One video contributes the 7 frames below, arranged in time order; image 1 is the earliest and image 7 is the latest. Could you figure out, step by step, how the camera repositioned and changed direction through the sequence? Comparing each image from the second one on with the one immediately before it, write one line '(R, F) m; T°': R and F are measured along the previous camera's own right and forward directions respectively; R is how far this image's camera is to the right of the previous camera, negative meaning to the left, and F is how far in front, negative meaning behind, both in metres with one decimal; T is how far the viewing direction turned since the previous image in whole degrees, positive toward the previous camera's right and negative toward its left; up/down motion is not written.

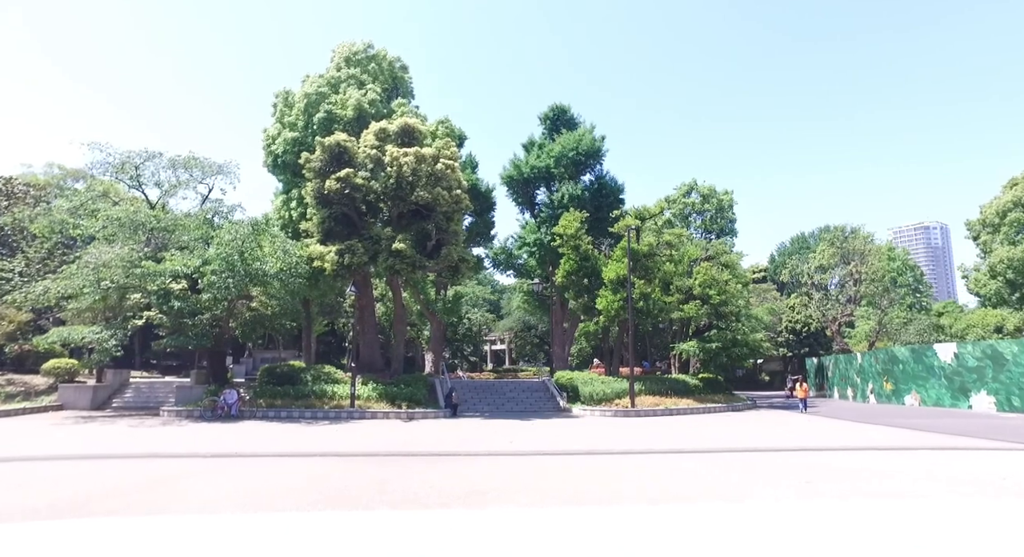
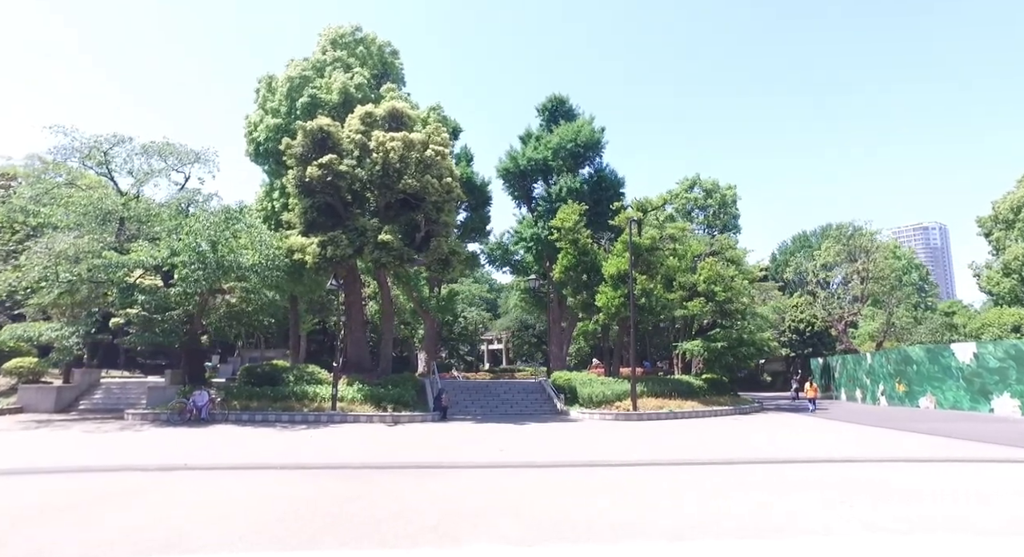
(+0.2, +1.4) m; 0°
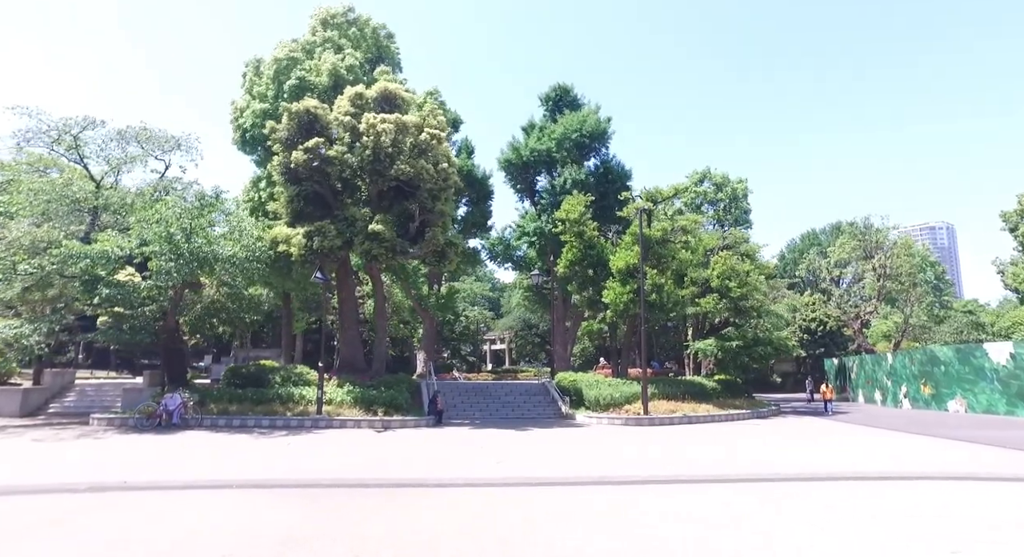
(+0.1, +1.5) m; 0°
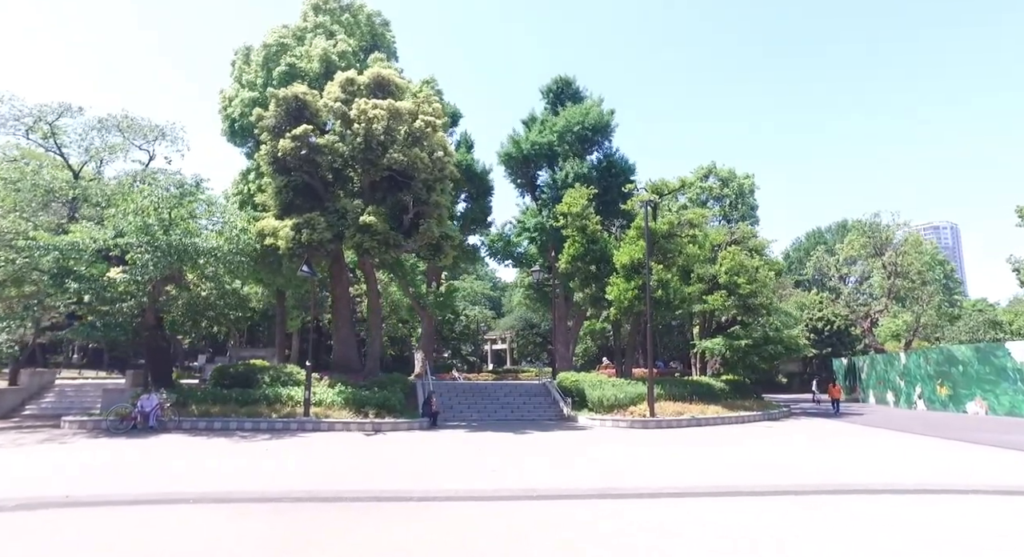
(+0.1, +1.0) m; 0°
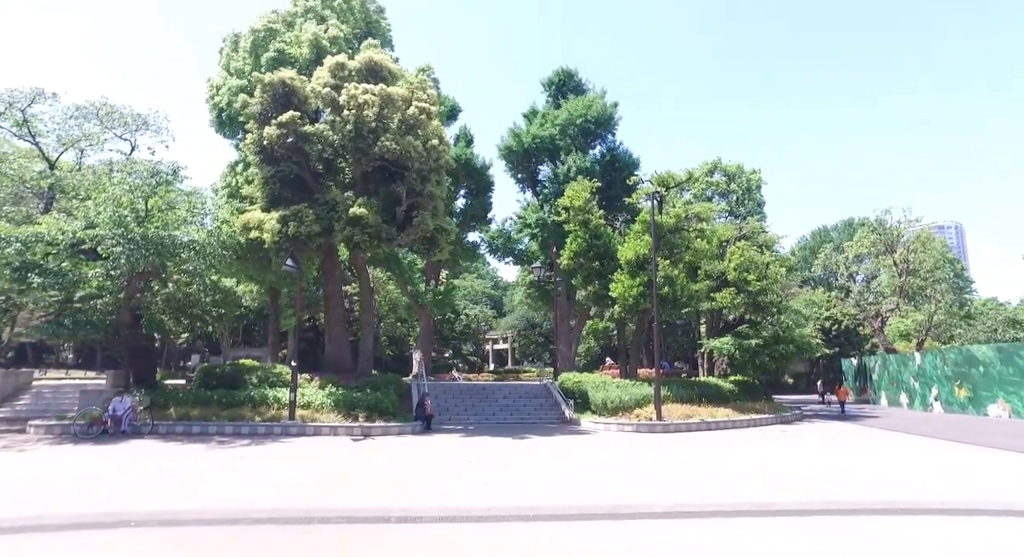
(+0.1, +1.0) m; 0°
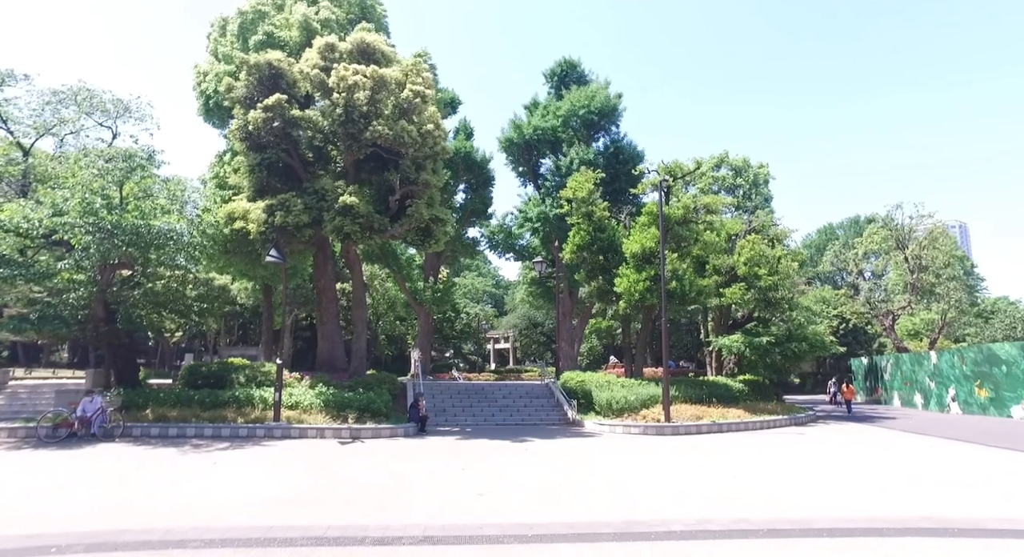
(+0.1, +1.0) m; 0°
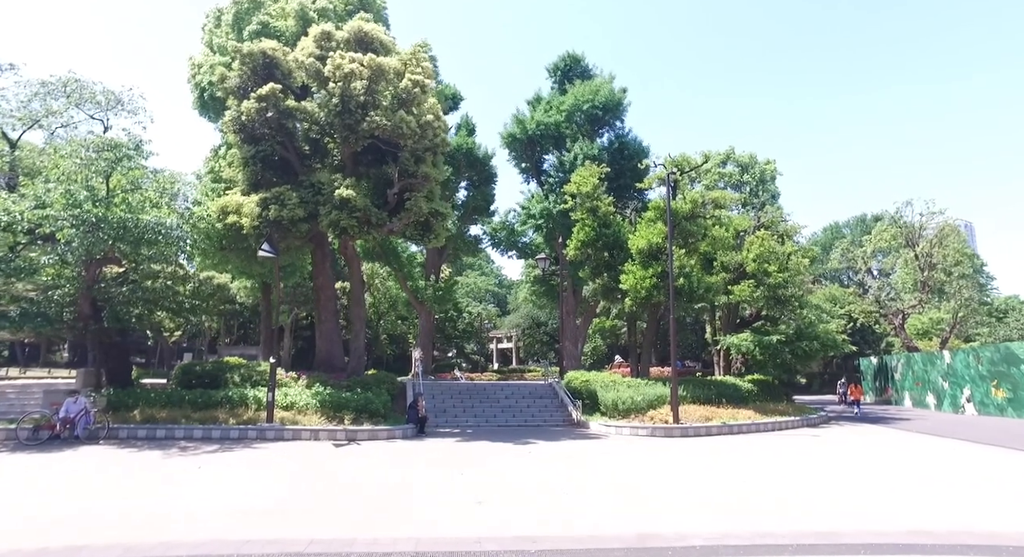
(0.0, +0.6) m; 0°
